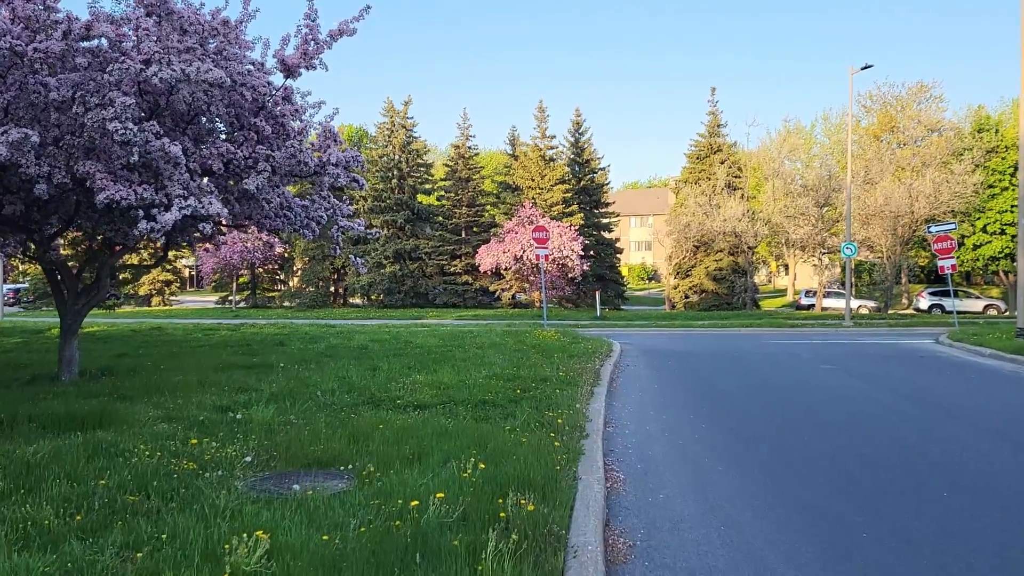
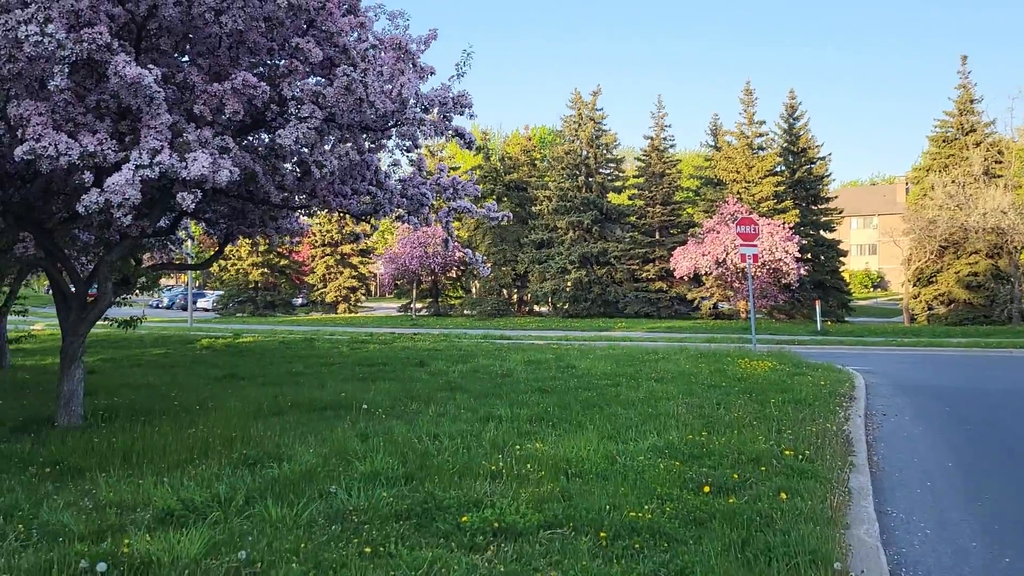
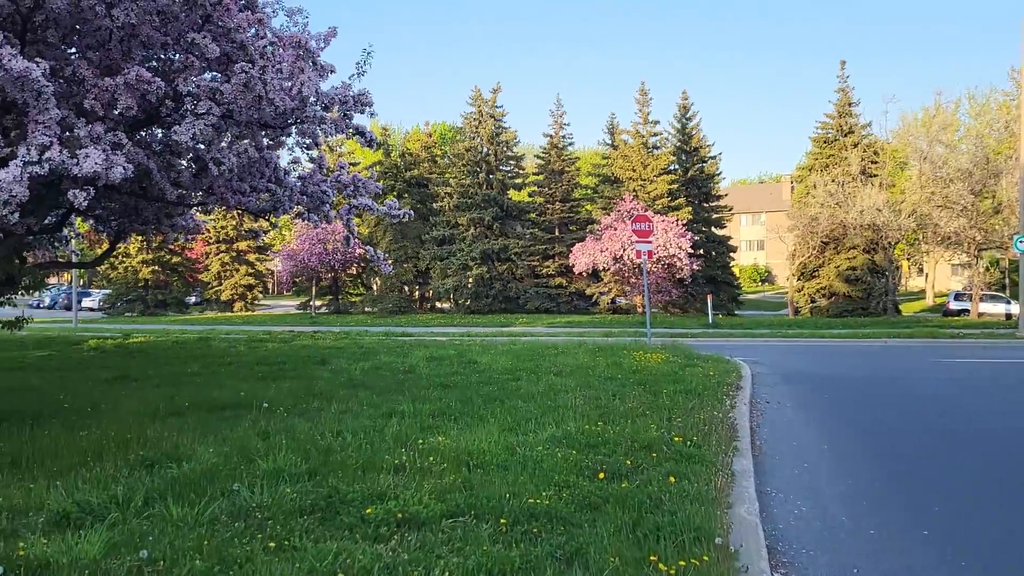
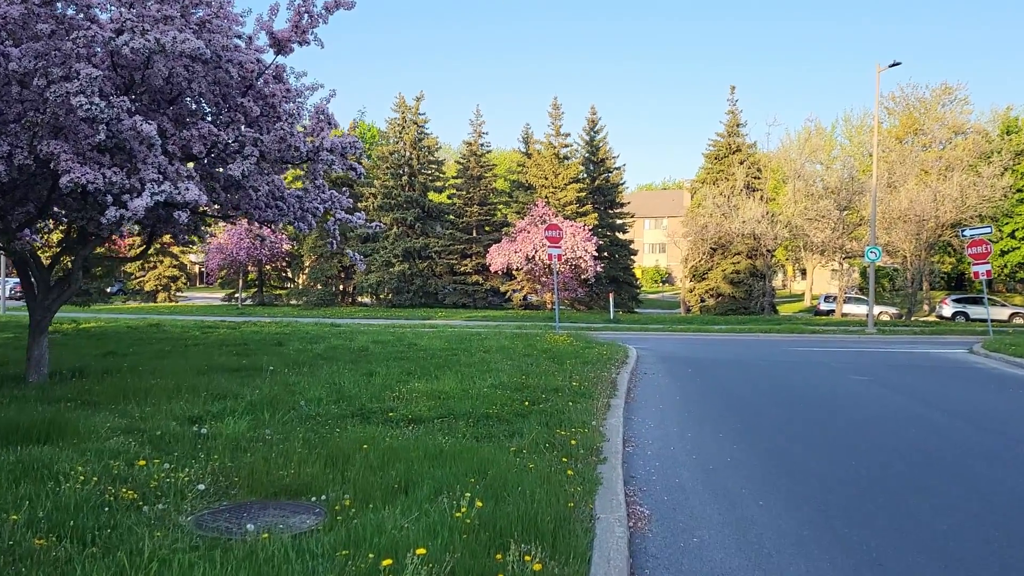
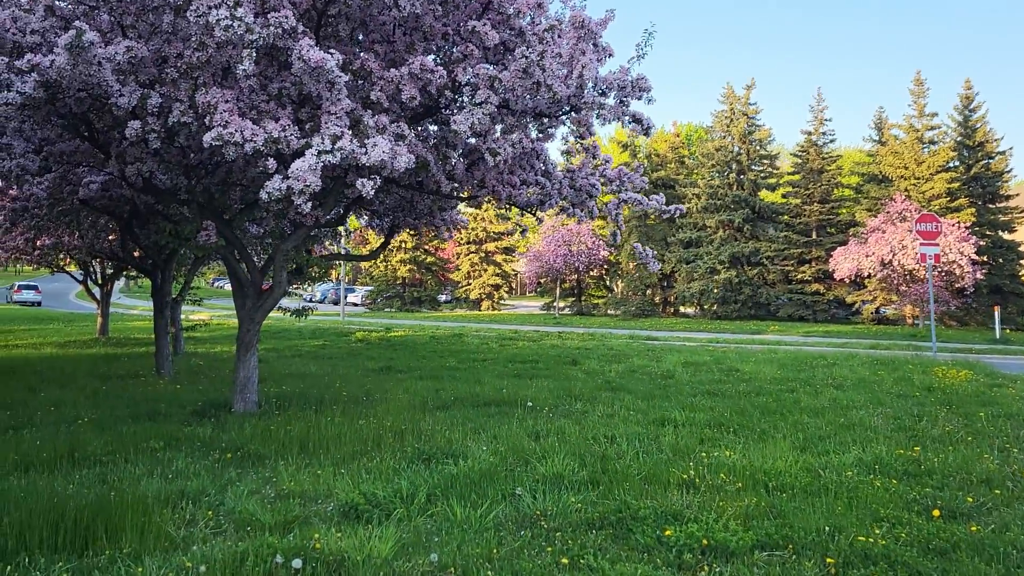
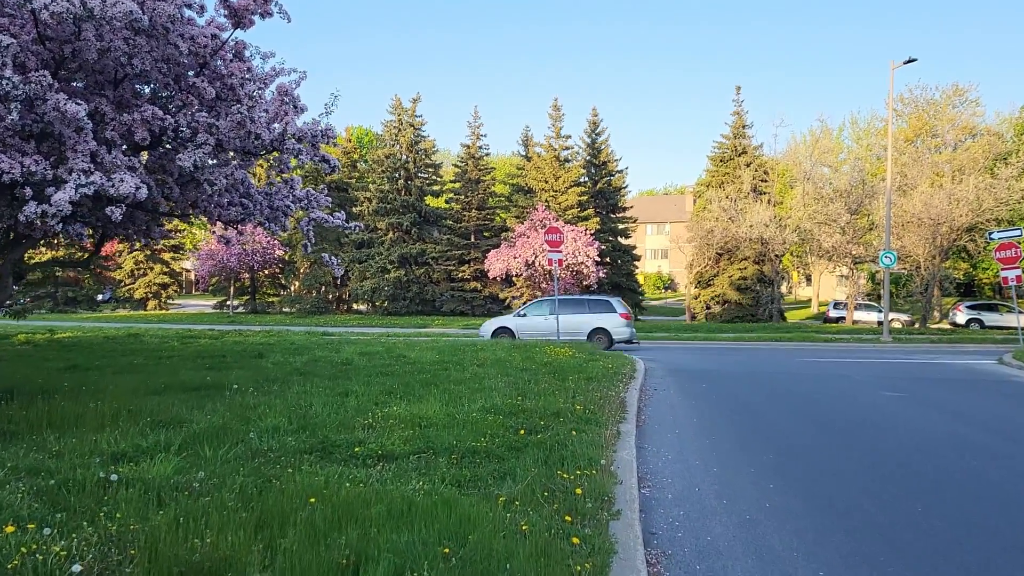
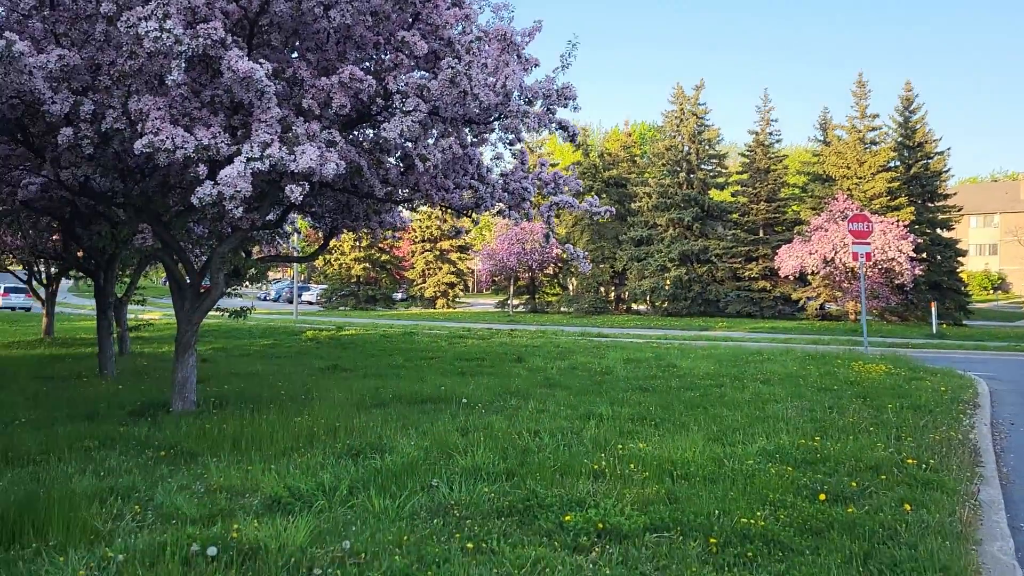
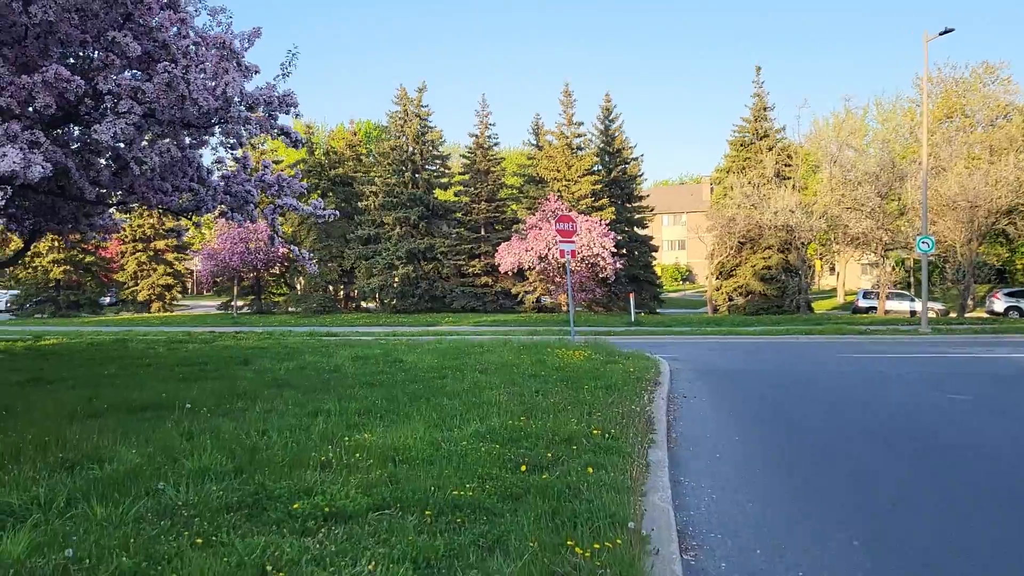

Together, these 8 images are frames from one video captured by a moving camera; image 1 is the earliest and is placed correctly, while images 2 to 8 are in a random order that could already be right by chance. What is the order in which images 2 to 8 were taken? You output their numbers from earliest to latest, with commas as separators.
4, 6, 8, 3, 2, 7, 5
